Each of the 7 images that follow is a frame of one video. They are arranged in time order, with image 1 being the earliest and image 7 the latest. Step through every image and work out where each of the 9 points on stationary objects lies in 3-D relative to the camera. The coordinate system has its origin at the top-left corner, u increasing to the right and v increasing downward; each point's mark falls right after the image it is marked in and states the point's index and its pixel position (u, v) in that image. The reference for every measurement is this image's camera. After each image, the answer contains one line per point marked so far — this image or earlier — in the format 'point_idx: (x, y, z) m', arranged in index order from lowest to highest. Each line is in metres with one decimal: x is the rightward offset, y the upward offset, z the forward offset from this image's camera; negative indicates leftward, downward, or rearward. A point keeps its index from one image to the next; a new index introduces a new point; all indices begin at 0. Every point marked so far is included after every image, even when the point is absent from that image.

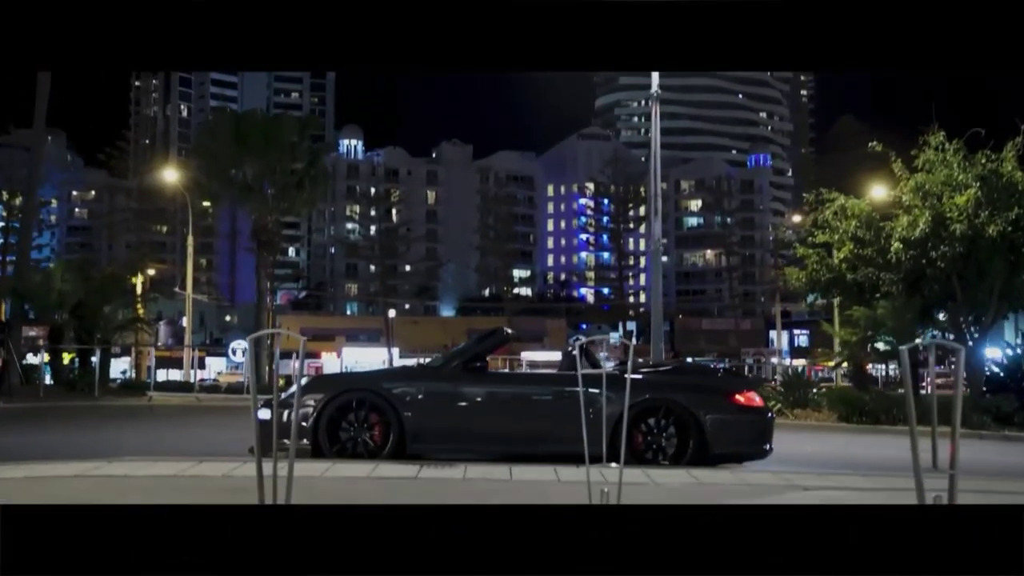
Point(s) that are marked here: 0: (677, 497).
0: (+1.2, -1.5, +7.4) m
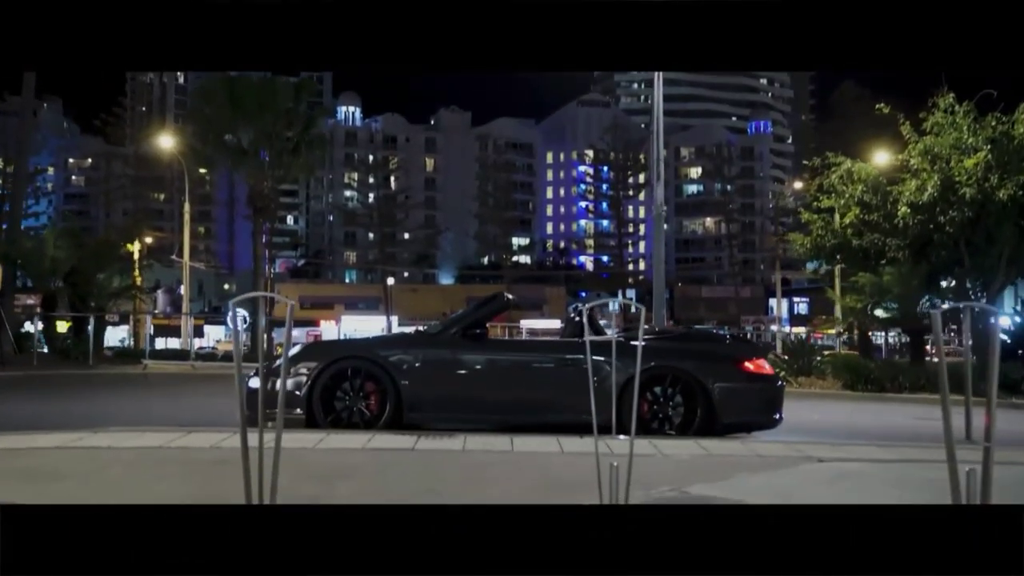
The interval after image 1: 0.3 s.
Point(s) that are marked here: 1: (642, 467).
0: (+1.2, -1.2, +7.1) m
1: (+0.9, -1.3, +7.3) m
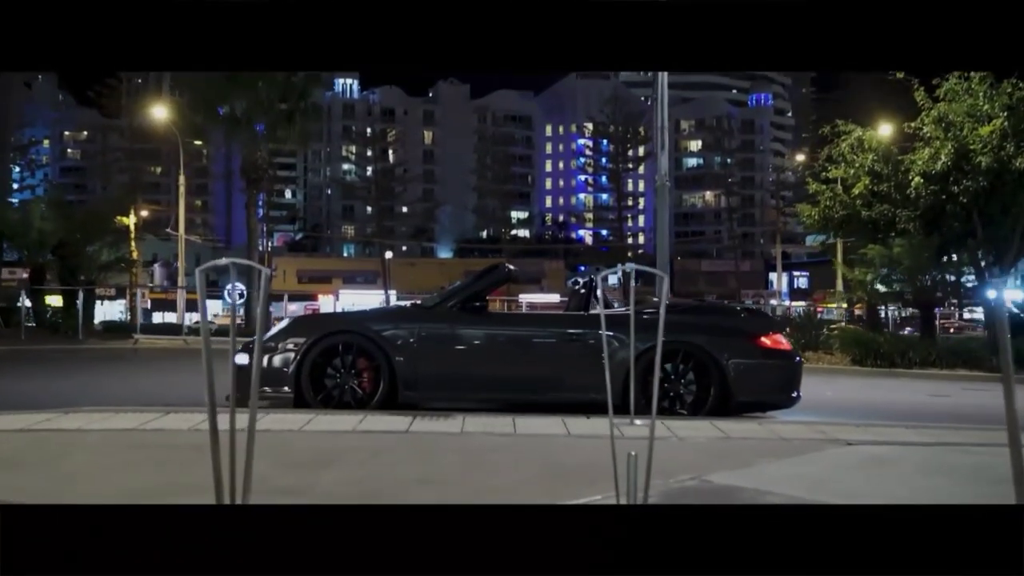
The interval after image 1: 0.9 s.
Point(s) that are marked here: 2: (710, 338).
0: (+1.2, -1.1, +6.7) m
1: (+0.9, -1.1, +6.9) m
2: (+1.4, -0.4, +7.7) m
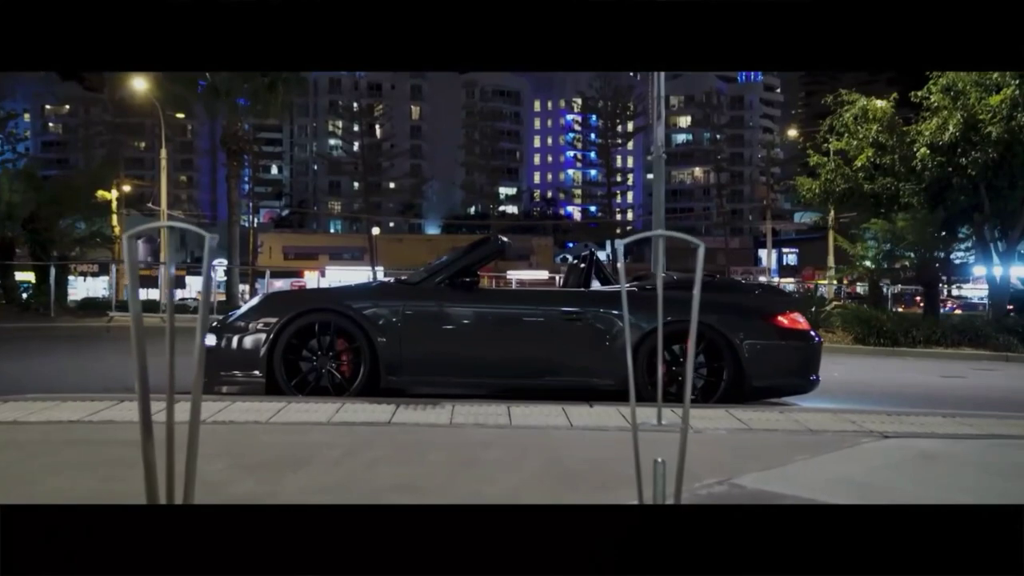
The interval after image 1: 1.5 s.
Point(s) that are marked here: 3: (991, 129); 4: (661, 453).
0: (+1.1, -0.9, +6.1) m
1: (+0.9, -0.9, +6.3) m
2: (+1.4, -0.2, +7.1) m
3: (+6.6, +2.2, +14.6) m
4: (+0.9, -0.9, +6.3) m
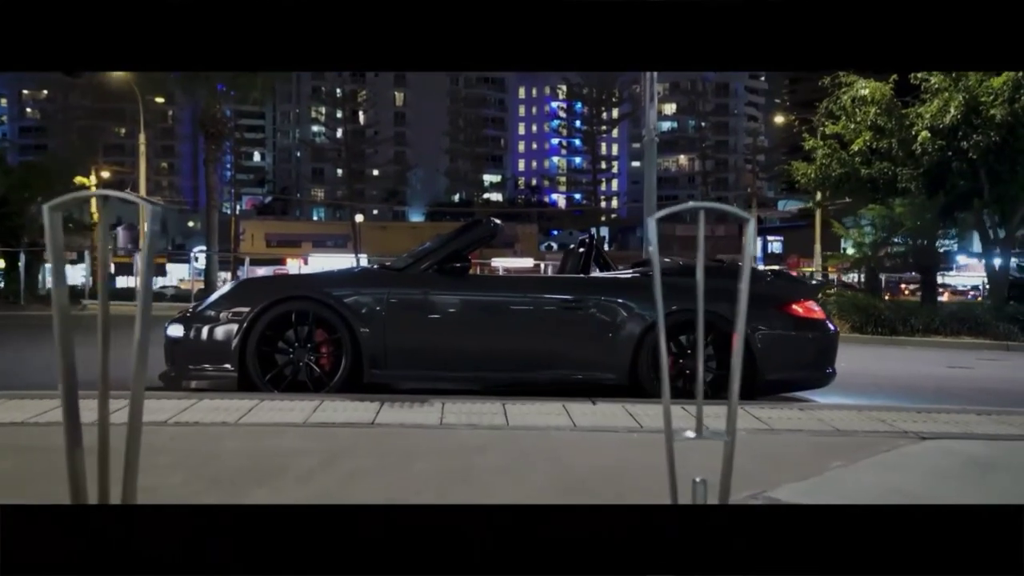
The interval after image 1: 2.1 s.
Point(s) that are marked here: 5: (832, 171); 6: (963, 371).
0: (+1.1, -0.8, +5.6) m
1: (+0.8, -0.8, +5.8) m
2: (+1.3, -0.1, +6.6) m
3: (+6.4, +2.3, +14.2) m
4: (+0.8, -0.9, +5.8) m
5: (+5.1, +1.8, +16.8) m
6: (+4.4, -0.8, +10.2) m
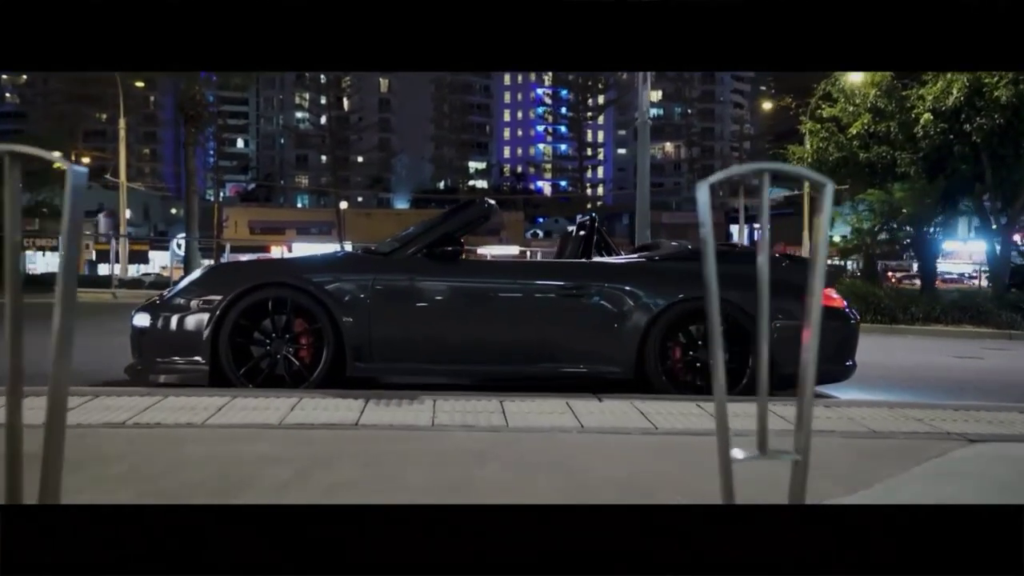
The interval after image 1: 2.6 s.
0: (+1.1, -0.8, +5.1) m
1: (+0.8, -0.8, +5.3) m
2: (+1.3, 0.0, +6.1) m
3: (+6.3, +2.5, +13.8) m
4: (+0.8, -0.8, +5.3) m
5: (+4.9, +2.0, +16.4) m
6: (+4.3, -0.7, +9.8) m
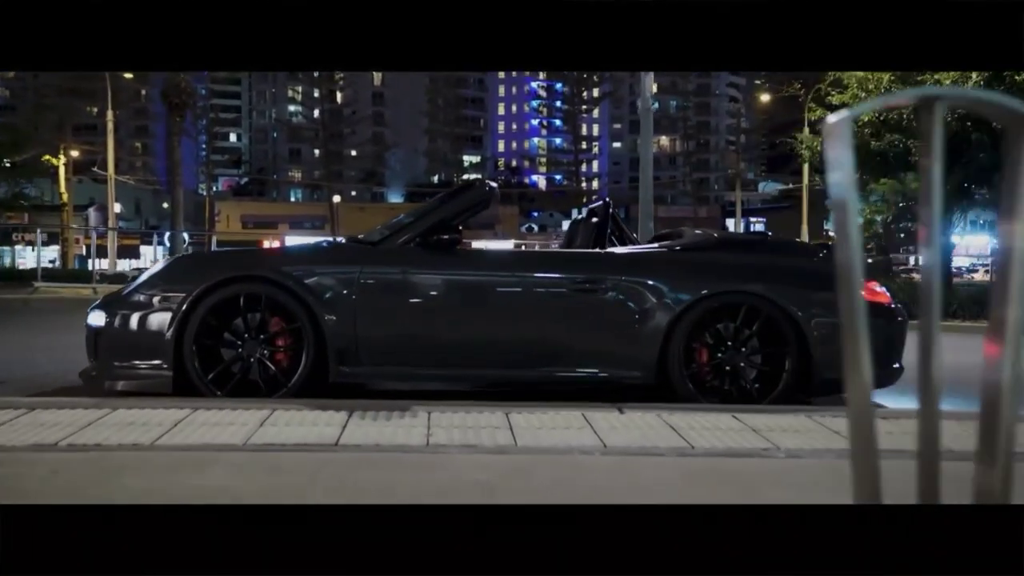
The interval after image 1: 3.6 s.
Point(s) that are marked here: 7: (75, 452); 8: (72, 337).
0: (+1.1, -0.7, +4.5) m
1: (+0.8, -0.7, +4.7) m
2: (+1.3, 0.0, +5.5) m
3: (+6.2, +2.6, +13.1) m
4: (+0.8, -0.8, +4.7) m
5: (+4.9, +2.1, +15.7) m
6: (+4.3, -0.6, +9.2) m
7: (-2.0, -0.7, +4.8) m
8: (-4.3, -0.5, +9.9) m
